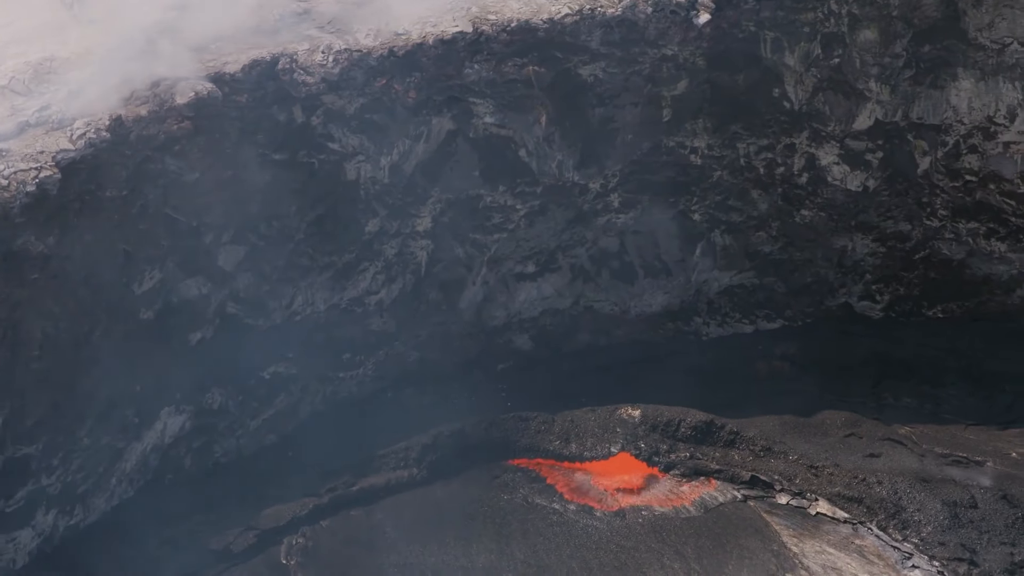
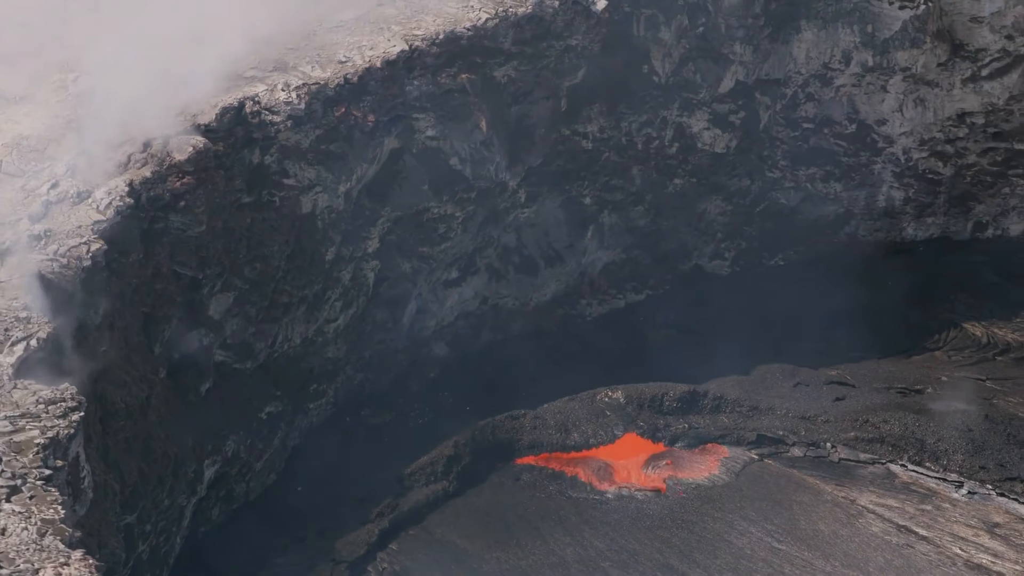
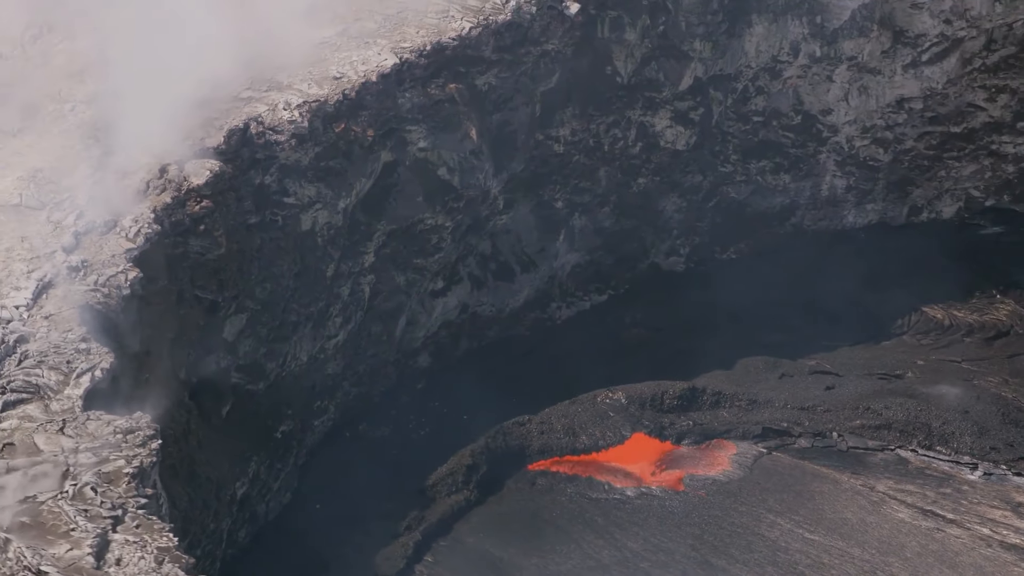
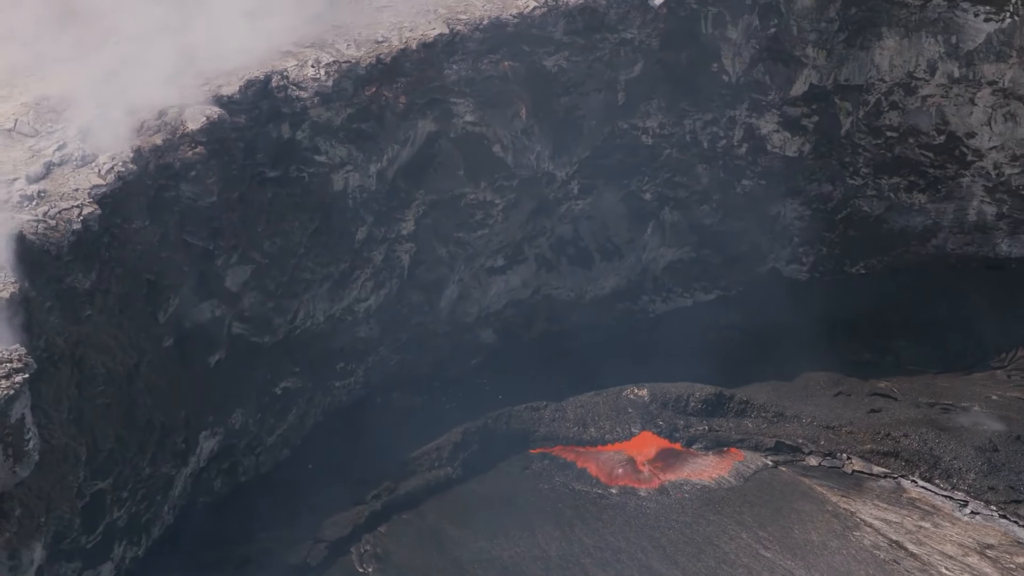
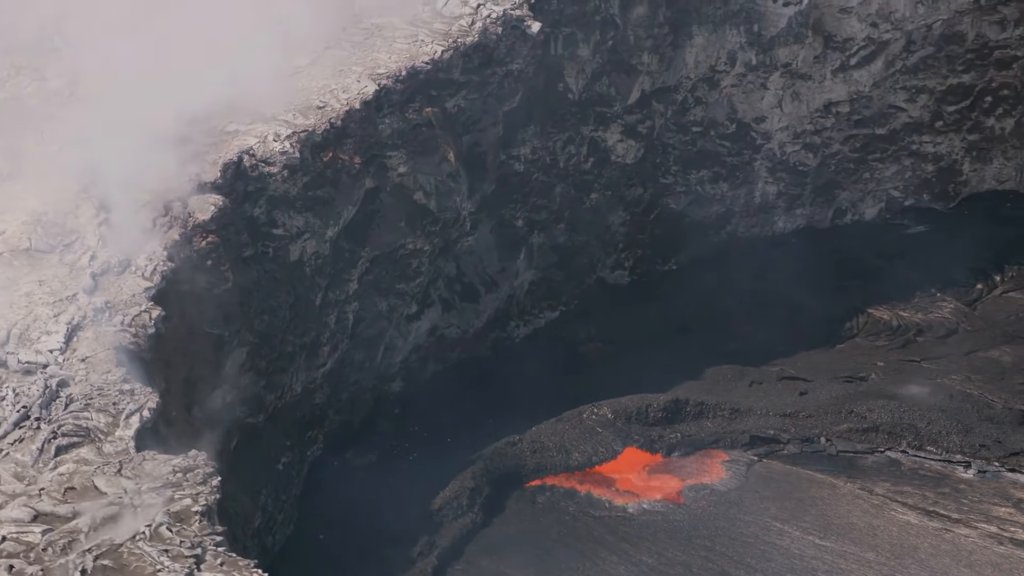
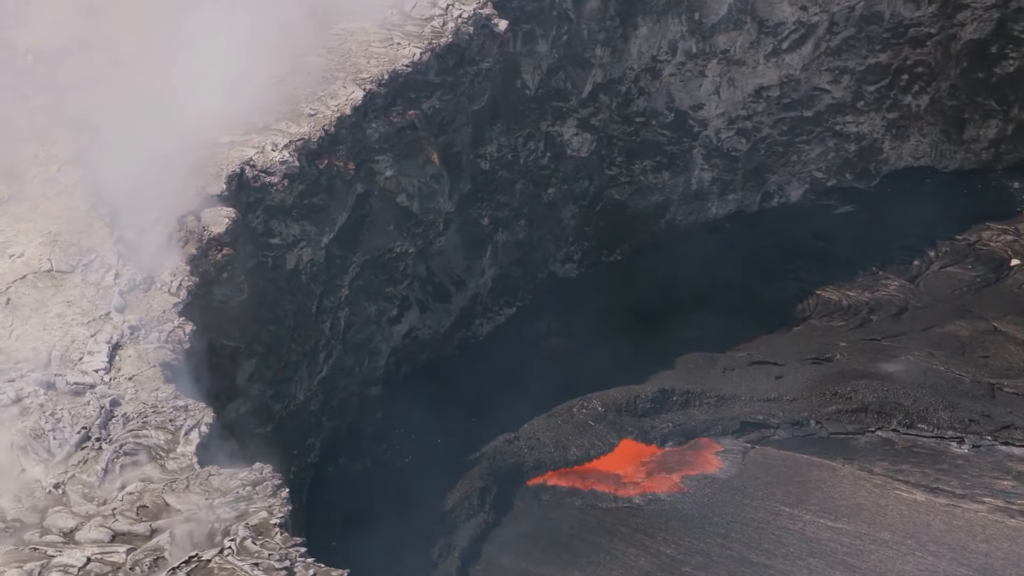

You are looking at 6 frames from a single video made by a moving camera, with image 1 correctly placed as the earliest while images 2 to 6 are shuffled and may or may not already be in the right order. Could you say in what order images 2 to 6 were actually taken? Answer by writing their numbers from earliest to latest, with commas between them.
4, 2, 3, 5, 6
